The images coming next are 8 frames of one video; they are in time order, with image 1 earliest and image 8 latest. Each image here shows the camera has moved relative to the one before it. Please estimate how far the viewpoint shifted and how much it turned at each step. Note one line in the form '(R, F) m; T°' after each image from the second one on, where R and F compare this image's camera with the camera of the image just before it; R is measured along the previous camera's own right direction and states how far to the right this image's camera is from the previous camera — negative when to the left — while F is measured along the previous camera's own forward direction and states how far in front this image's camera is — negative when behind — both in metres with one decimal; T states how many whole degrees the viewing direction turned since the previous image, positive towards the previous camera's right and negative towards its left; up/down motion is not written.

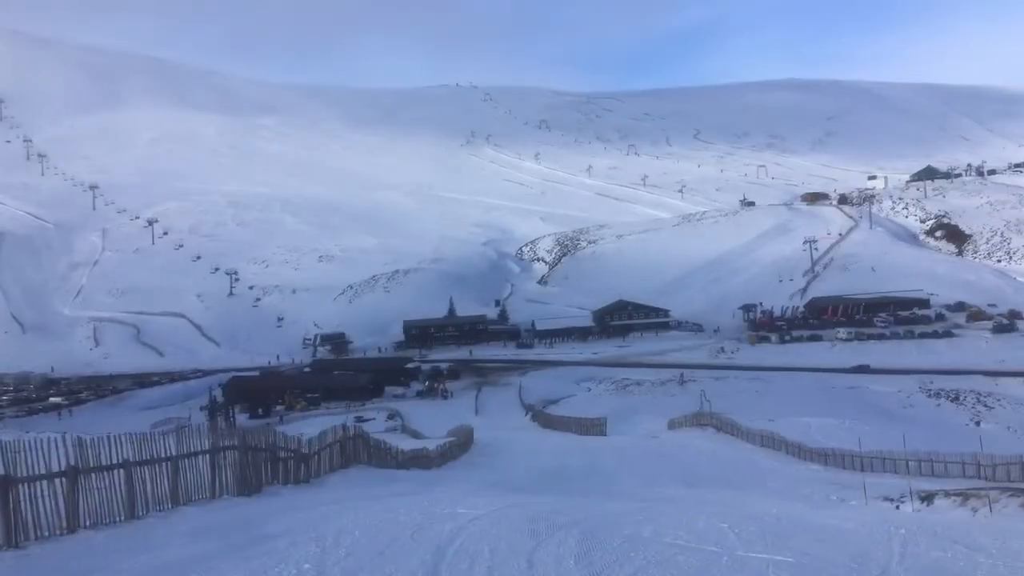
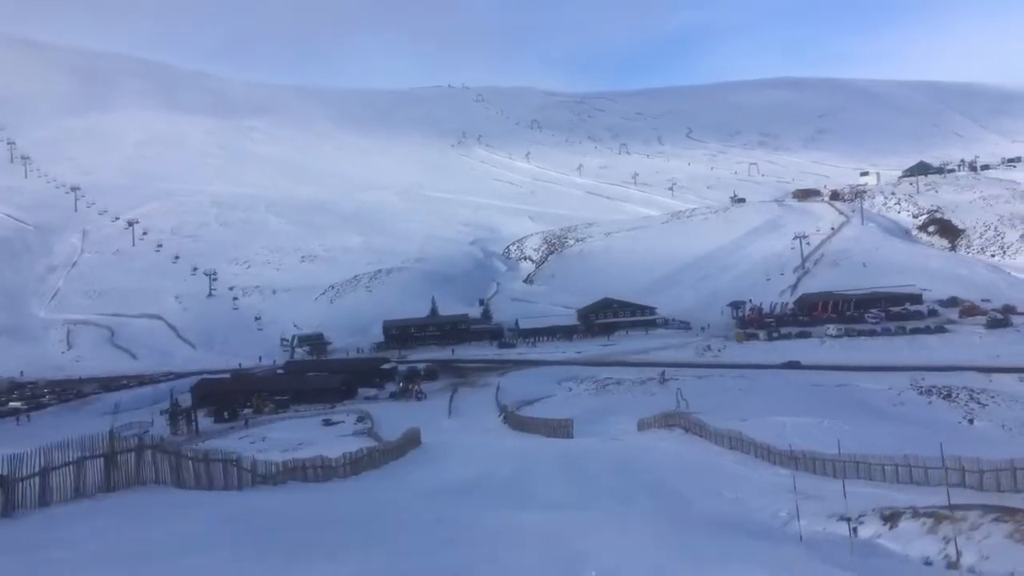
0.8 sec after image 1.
(+0.5, +0.8) m; 0°
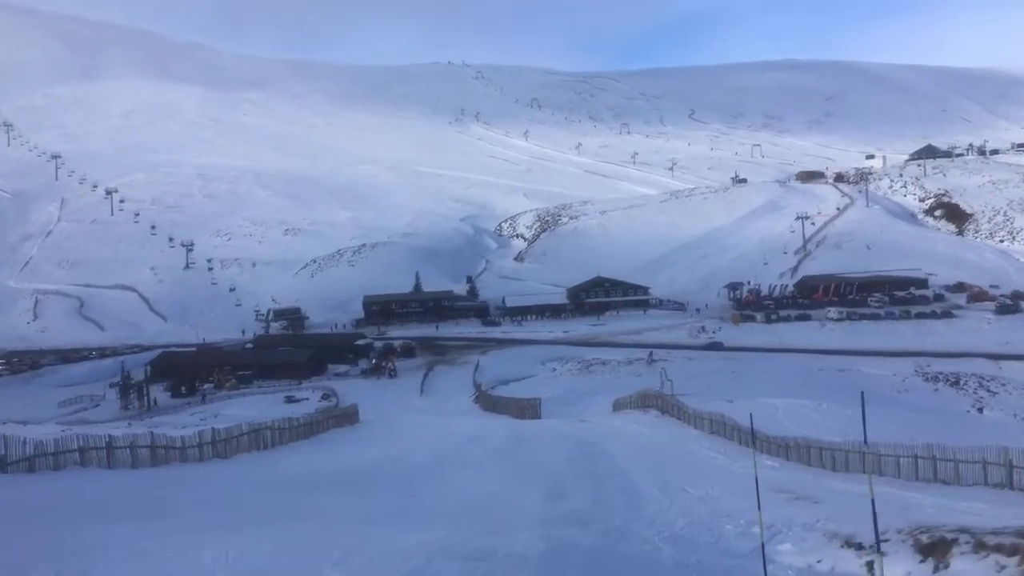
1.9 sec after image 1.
(+0.5, +1.4) m; 0°
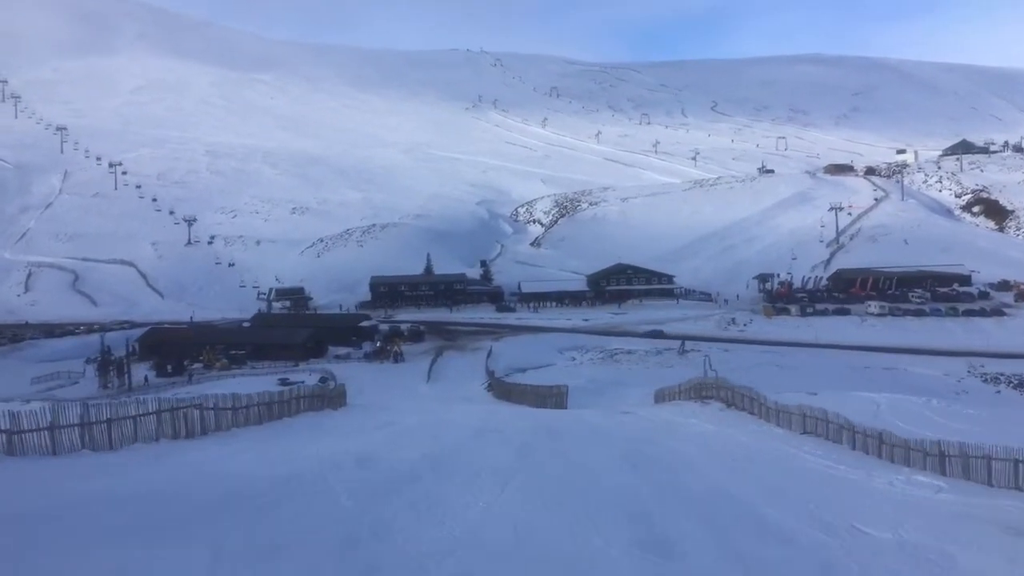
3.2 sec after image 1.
(-0.1, +1.7) m; -1°
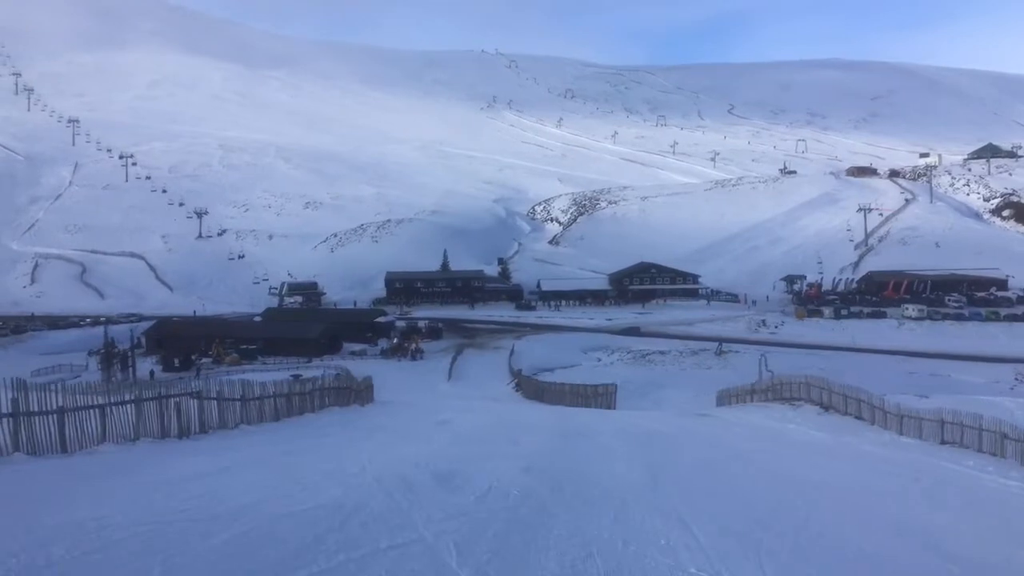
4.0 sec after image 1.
(-0.3, +0.9) m; -1°
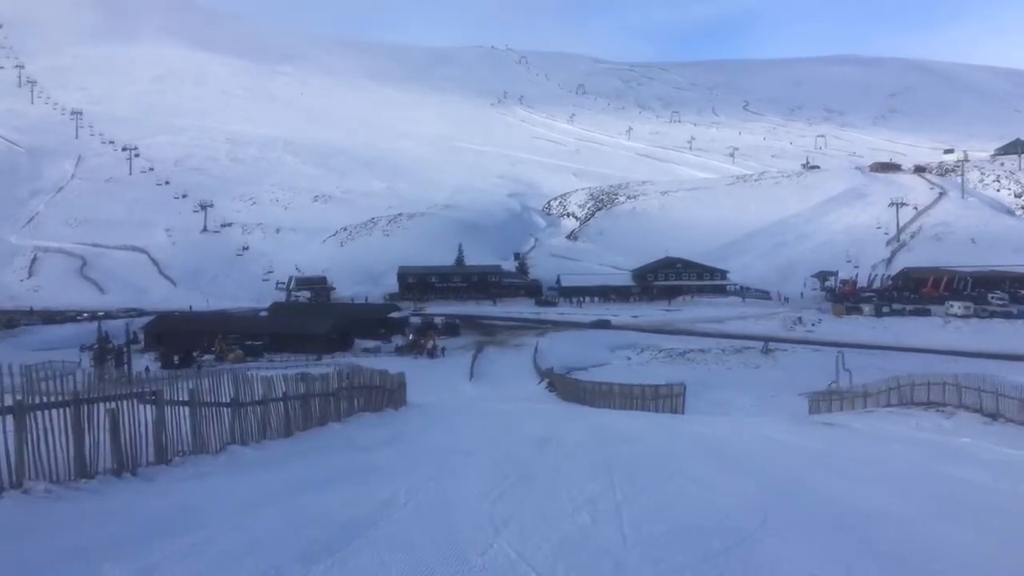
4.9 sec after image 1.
(-0.3, +1.3) m; 0°
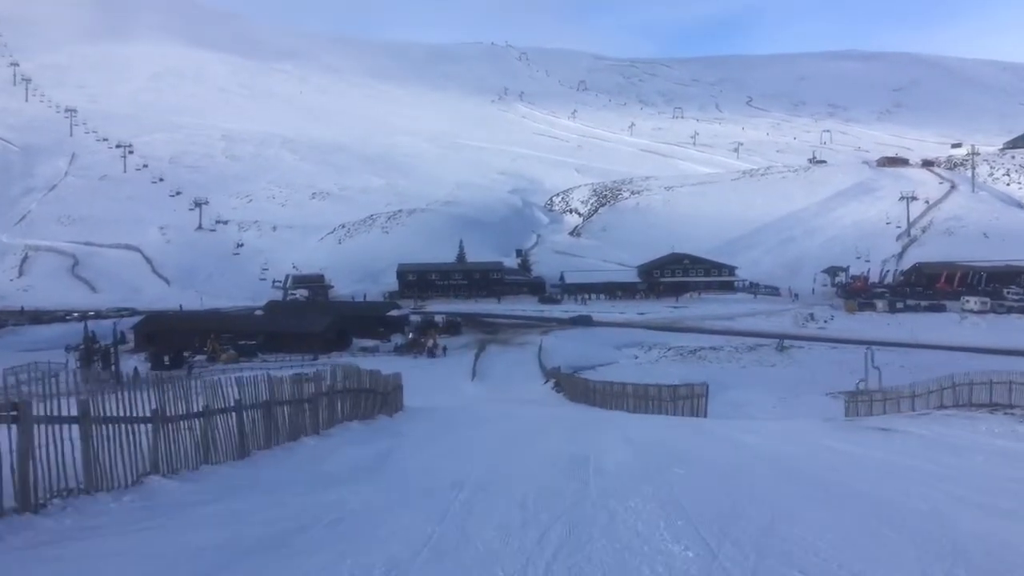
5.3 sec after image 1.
(0.0, +0.6) m; 0°
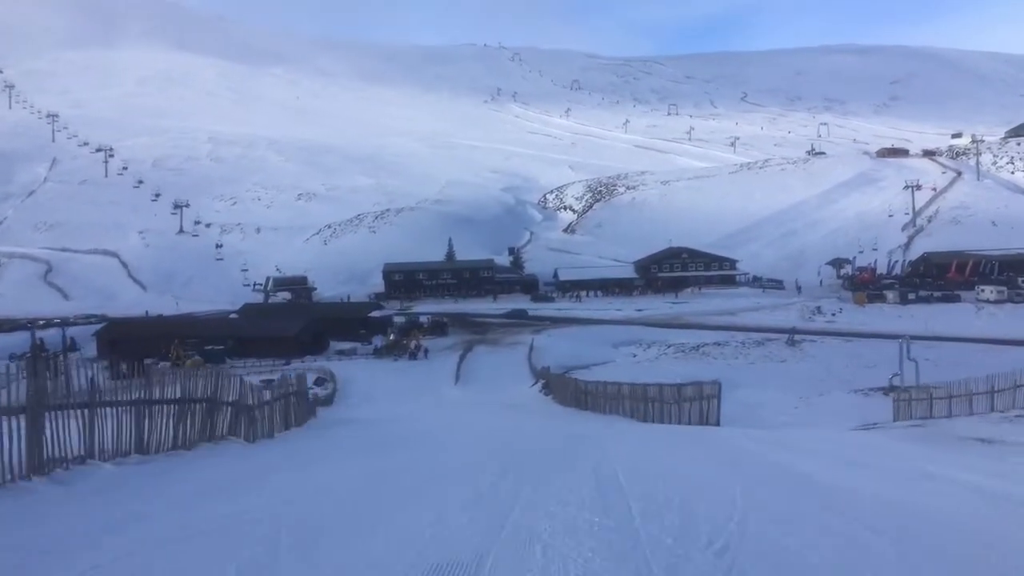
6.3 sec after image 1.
(+0.2, +1.1) m; 0°
